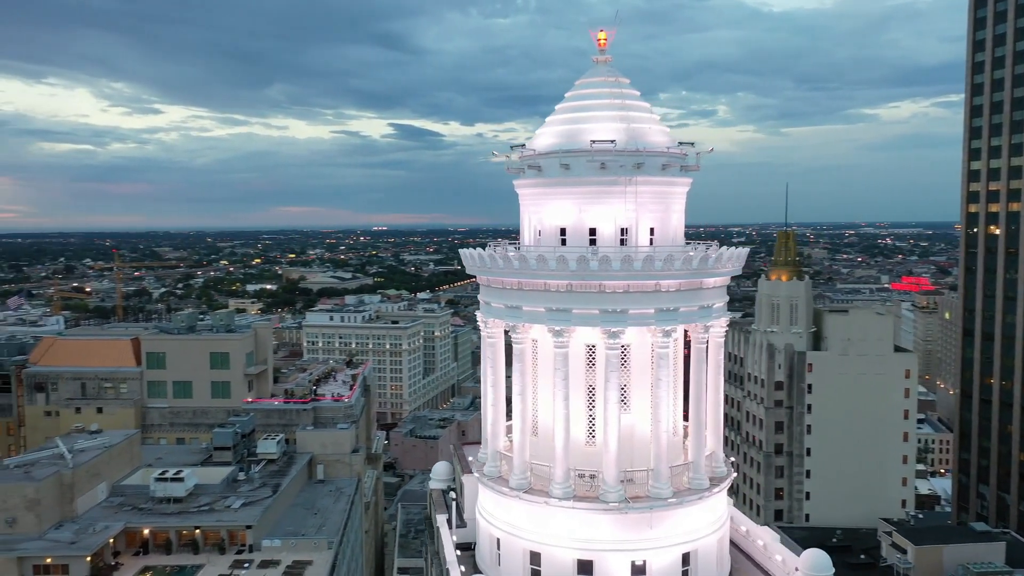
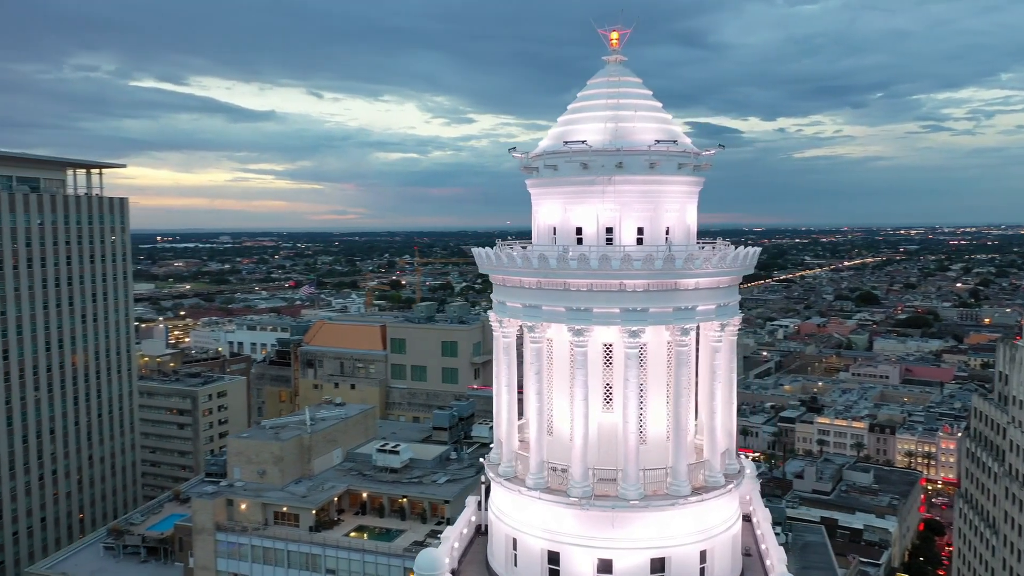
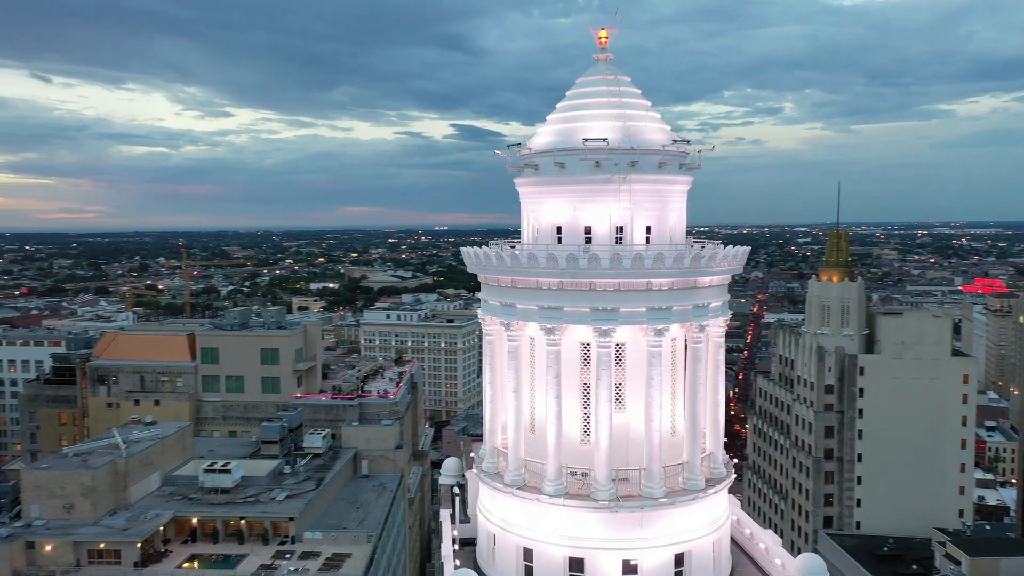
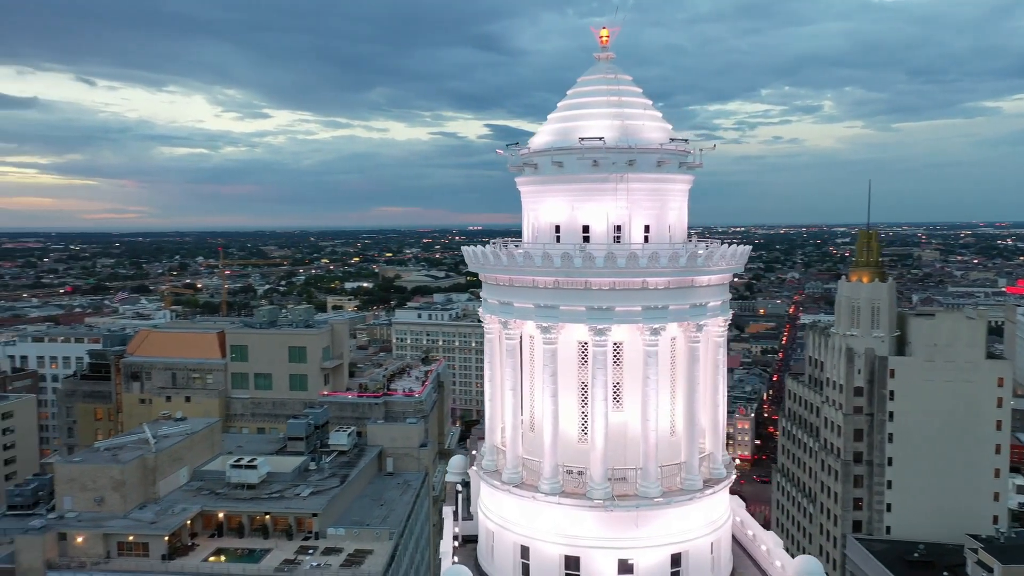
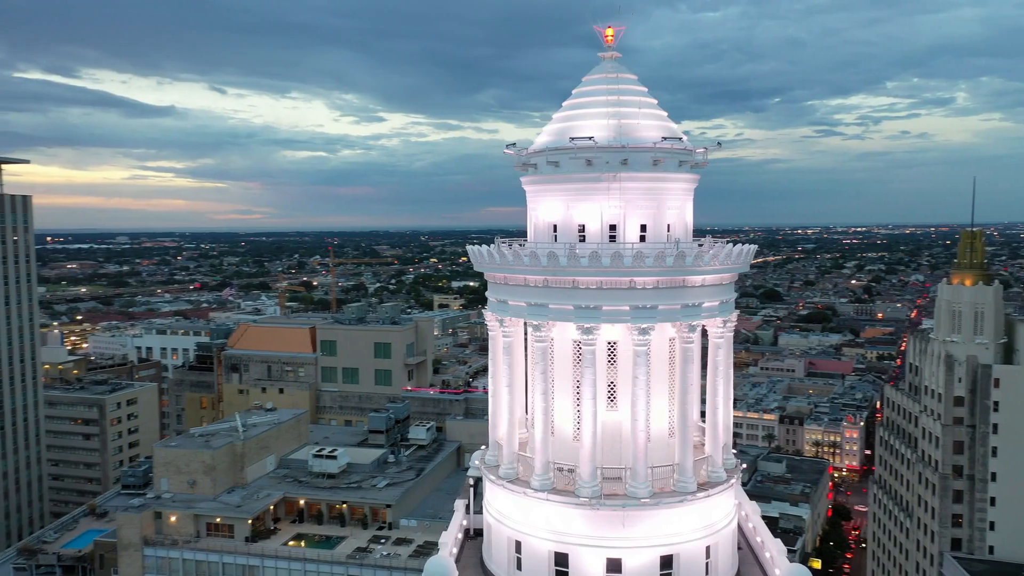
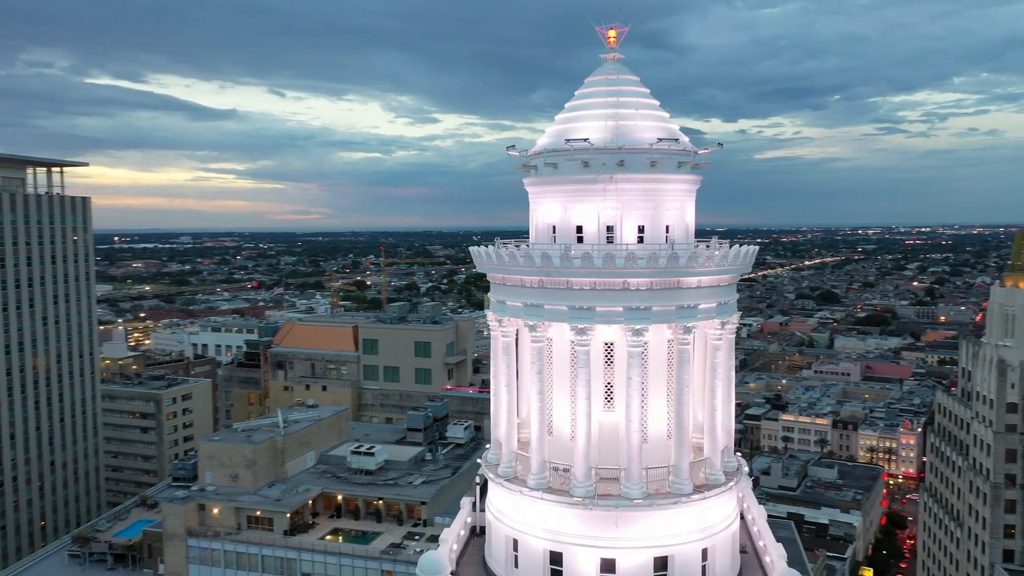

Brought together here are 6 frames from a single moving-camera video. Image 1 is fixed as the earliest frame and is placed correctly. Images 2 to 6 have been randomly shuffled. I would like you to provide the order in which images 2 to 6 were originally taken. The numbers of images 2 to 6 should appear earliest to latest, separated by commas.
3, 4, 5, 6, 2
